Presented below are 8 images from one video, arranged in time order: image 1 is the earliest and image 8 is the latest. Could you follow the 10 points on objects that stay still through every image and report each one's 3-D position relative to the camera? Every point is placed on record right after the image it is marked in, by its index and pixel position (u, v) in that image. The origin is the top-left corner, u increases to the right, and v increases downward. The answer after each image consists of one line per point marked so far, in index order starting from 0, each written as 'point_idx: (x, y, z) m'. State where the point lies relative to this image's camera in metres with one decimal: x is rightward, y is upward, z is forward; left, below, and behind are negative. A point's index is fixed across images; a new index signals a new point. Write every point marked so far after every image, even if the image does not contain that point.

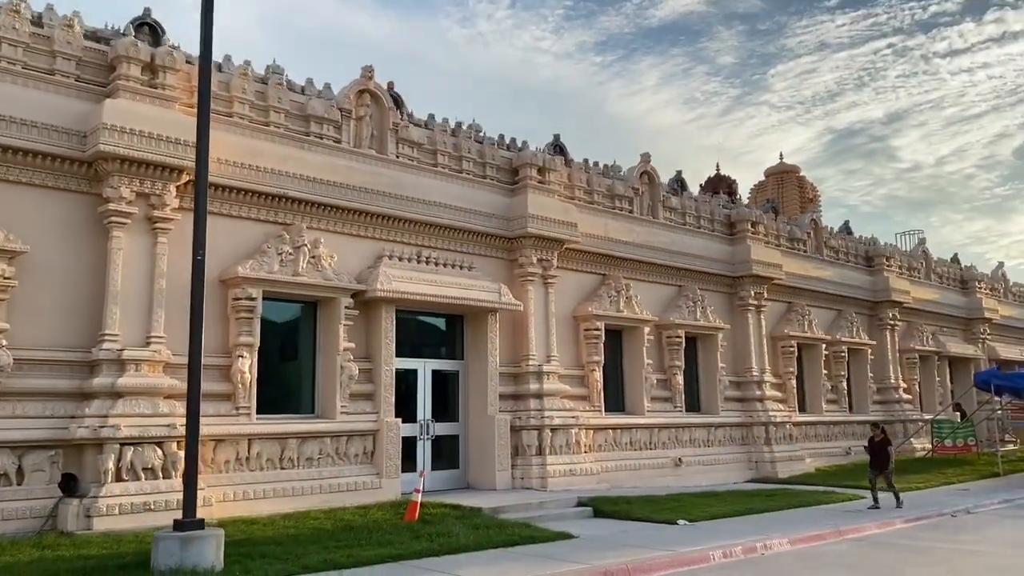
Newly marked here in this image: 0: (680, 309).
0: (+3.4, -0.4, +18.3) m
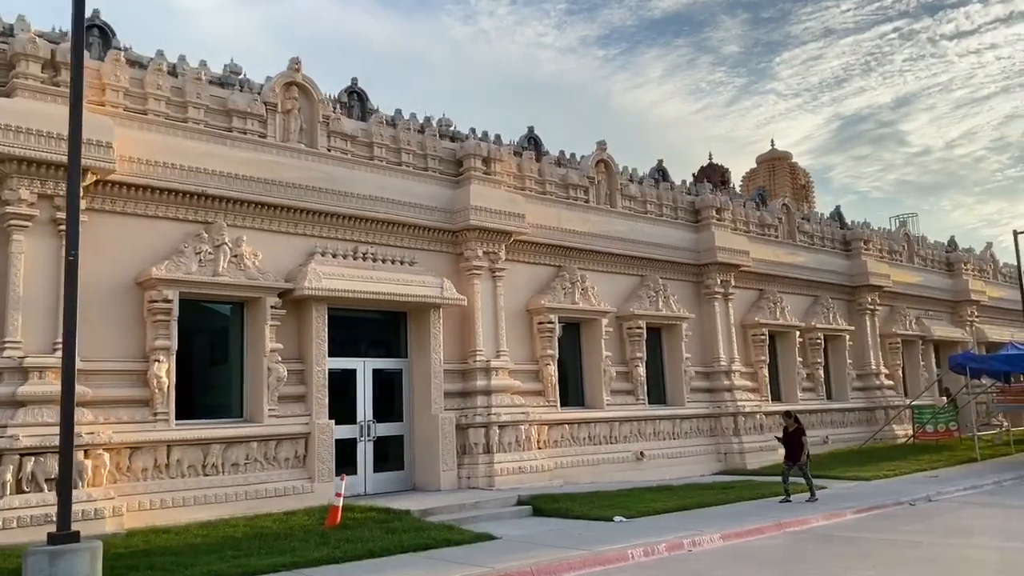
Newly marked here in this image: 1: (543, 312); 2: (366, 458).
0: (+2.6, -0.2, +17.8) m
1: (+0.6, -0.4, +15.8) m
2: (-2.2, -2.6, +13.4) m
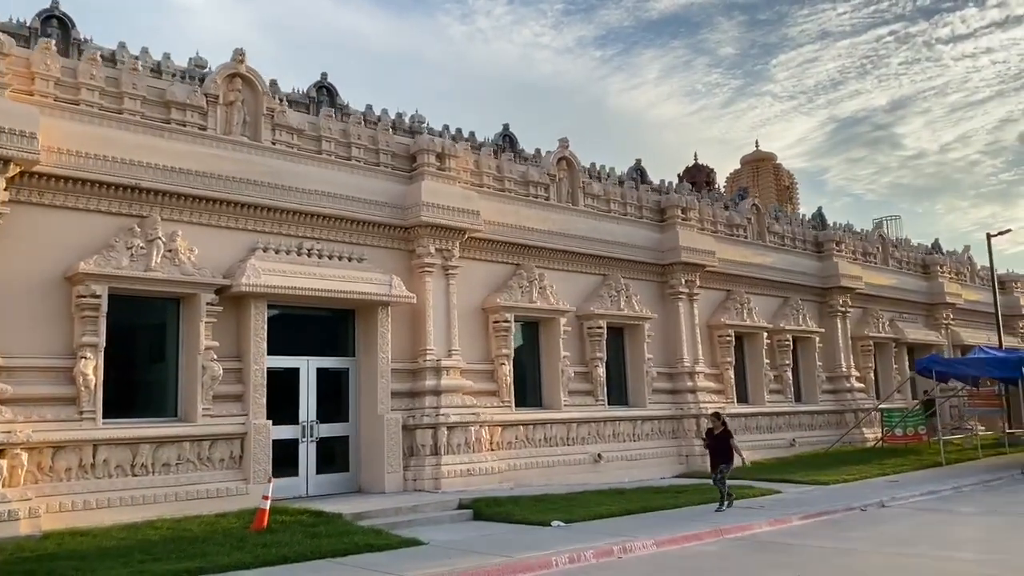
0: (+1.8, -0.2, +17.6) m
1: (-0.2, -0.4, +15.5) m
2: (-3.0, -2.5, +13.1) m
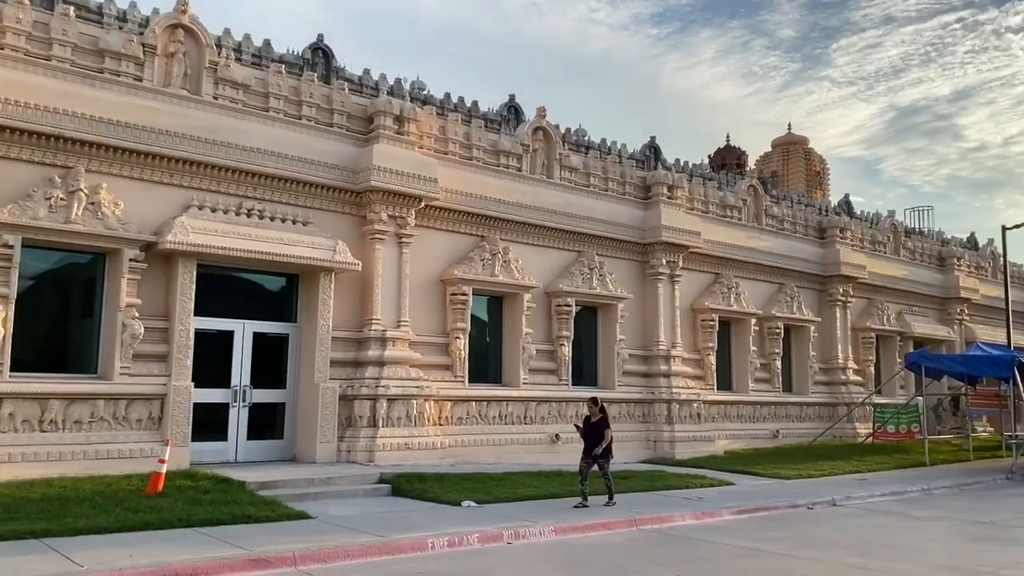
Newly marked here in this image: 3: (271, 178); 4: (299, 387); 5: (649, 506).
0: (+1.1, +0.2, +17.0) m
1: (-0.9, +0.1, +15.0) m
2: (-3.9, -1.9, +12.8) m
3: (-3.5, +1.6, +13.2) m
4: (-3.2, -1.5, +13.4) m
5: (+1.7, -2.6, +10.9) m
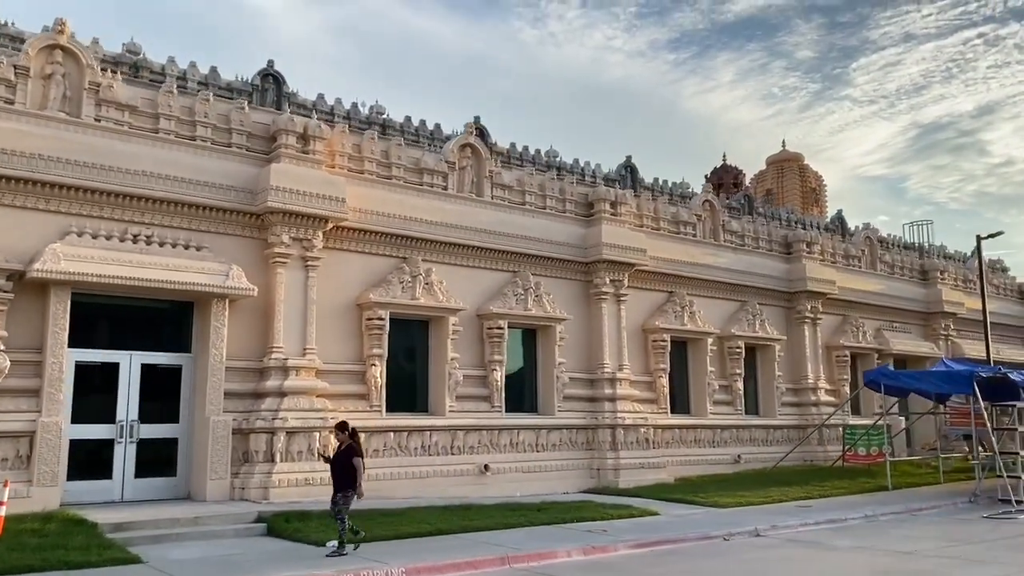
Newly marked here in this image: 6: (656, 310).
0: (-0.1, -0.2, +16.2) m
1: (-2.3, -0.3, +14.4) m
2: (-5.3, -2.3, +12.1) m
3: (-5.0, +1.2, +12.6) m
4: (-4.5, -1.9, +12.7) m
5: (+0.3, -2.8, +10.0) m
6: (+3.0, -0.5, +19.0) m
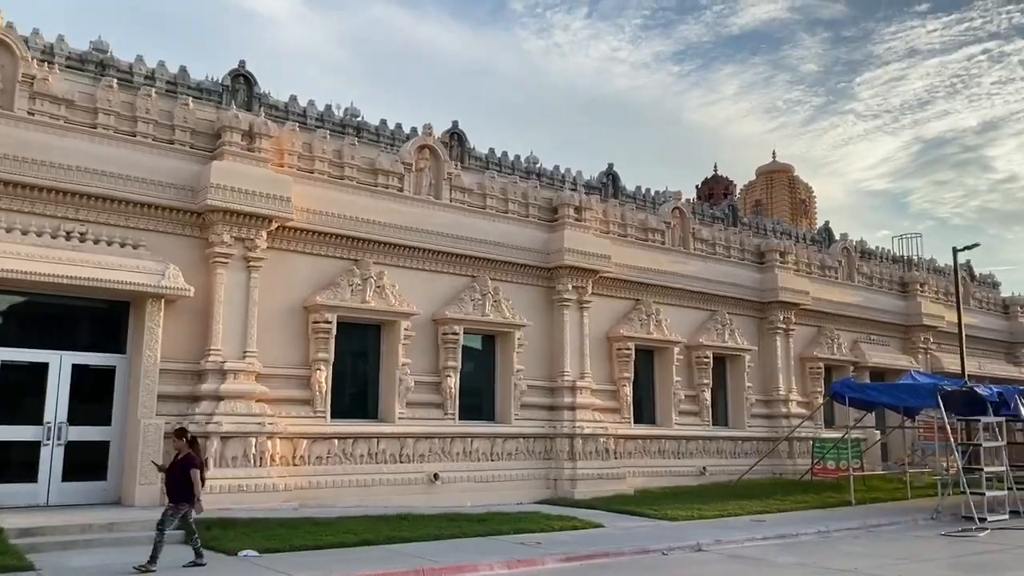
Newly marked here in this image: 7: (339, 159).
0: (-0.9, -0.3, +15.9) m
1: (-3.0, -0.3, +14.0) m
2: (-6.1, -2.3, +11.8) m
3: (-5.7, +1.2, +12.3) m
4: (-5.3, -1.9, +12.4) m
5: (-0.5, -2.9, +9.7) m
6: (+2.3, -0.6, +18.6) m
7: (-2.9, +2.1, +15.0) m
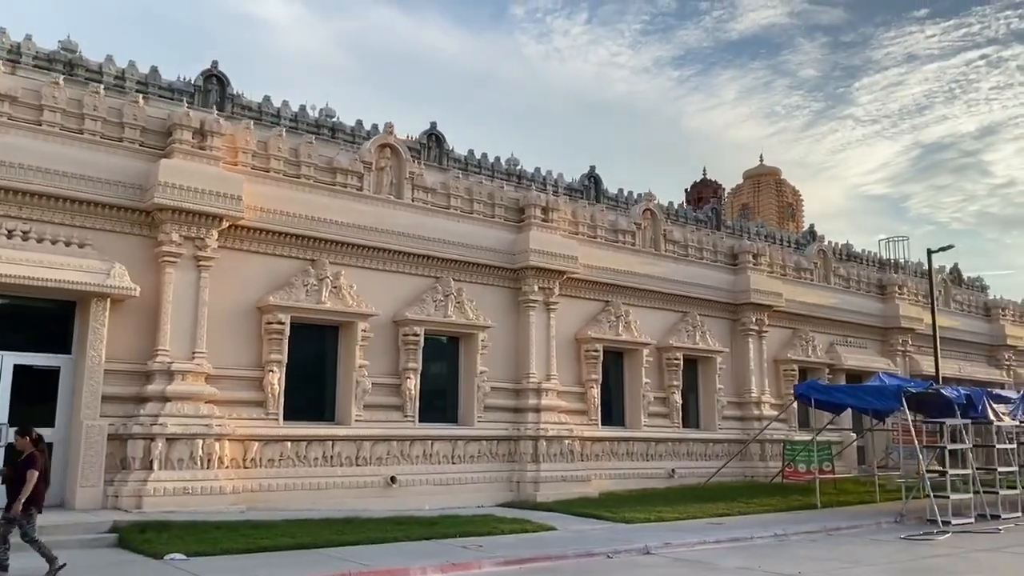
0: (-1.6, -0.3, +15.7) m
1: (-3.7, -0.3, +13.8) m
2: (-6.7, -2.3, +11.6) m
3: (-6.4, +1.2, +12.1) m
4: (-6.0, -1.9, +12.2) m
5: (-1.2, -2.8, +9.5) m
6: (+1.6, -0.6, +18.5) m
7: (-3.6, +2.1, +14.8) m
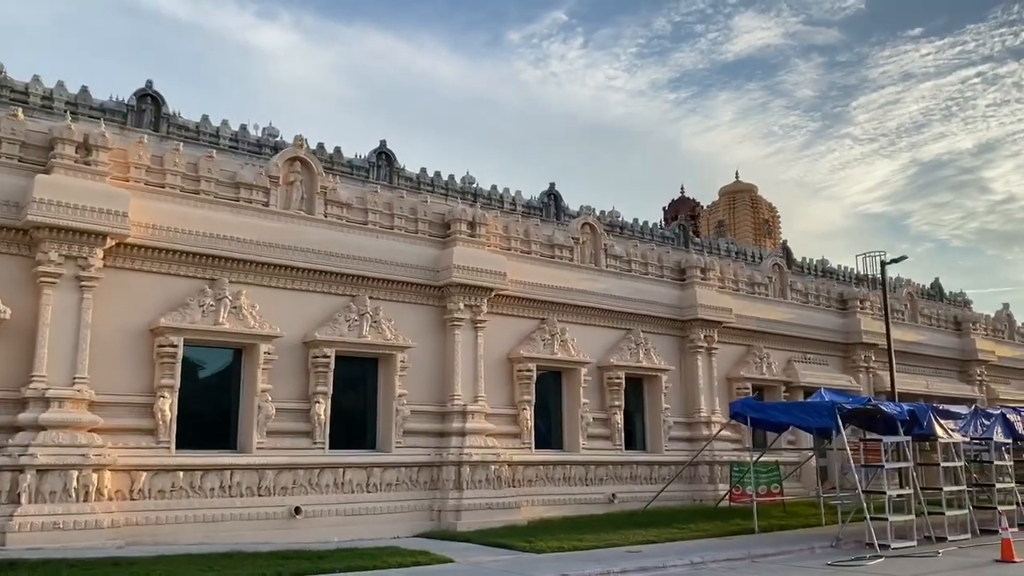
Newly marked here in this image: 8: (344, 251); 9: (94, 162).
0: (-3.0, -0.6, +15.0) m
1: (-5.1, -0.7, +13.1) m
2: (-8.1, -2.6, +10.8) m
3: (-7.8, +0.9, +11.5) m
4: (-7.4, -2.2, +11.4) m
5: (-2.6, -3.0, +8.7) m
6: (+0.2, -1.0, +17.8) m
7: (-5.0, +1.8, +14.2) m
8: (-2.9, +0.6, +15.4) m
9: (-6.0, +1.8, +12.9) m
